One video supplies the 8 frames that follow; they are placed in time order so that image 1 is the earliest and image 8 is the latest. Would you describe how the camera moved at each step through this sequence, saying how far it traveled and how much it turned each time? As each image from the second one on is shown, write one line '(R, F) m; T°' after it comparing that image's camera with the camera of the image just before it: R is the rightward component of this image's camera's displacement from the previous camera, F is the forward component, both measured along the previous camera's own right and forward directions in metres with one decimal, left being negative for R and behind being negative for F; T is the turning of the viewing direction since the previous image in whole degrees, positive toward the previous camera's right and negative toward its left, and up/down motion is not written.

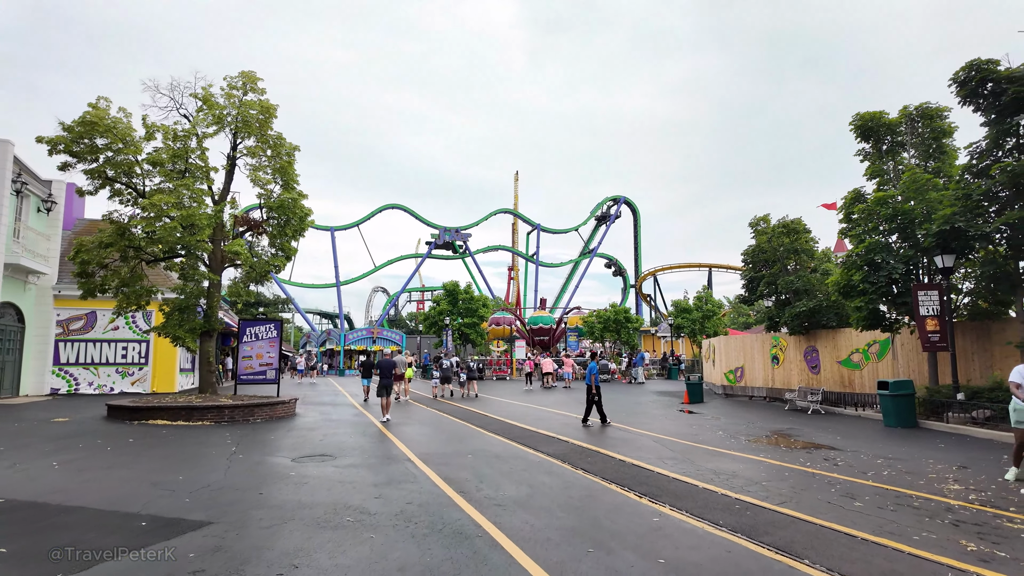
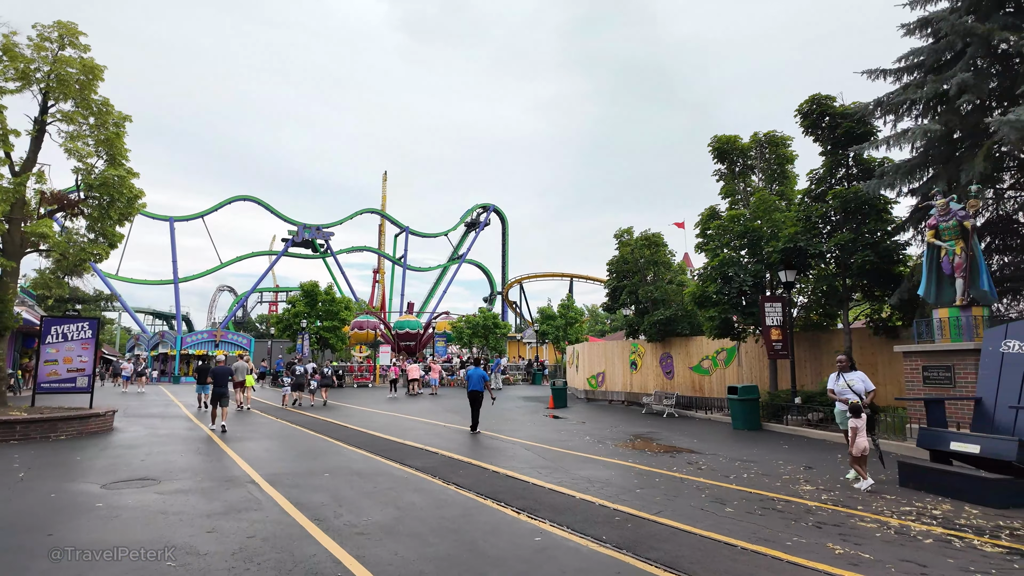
(-0.1, +0.7) m; +13°
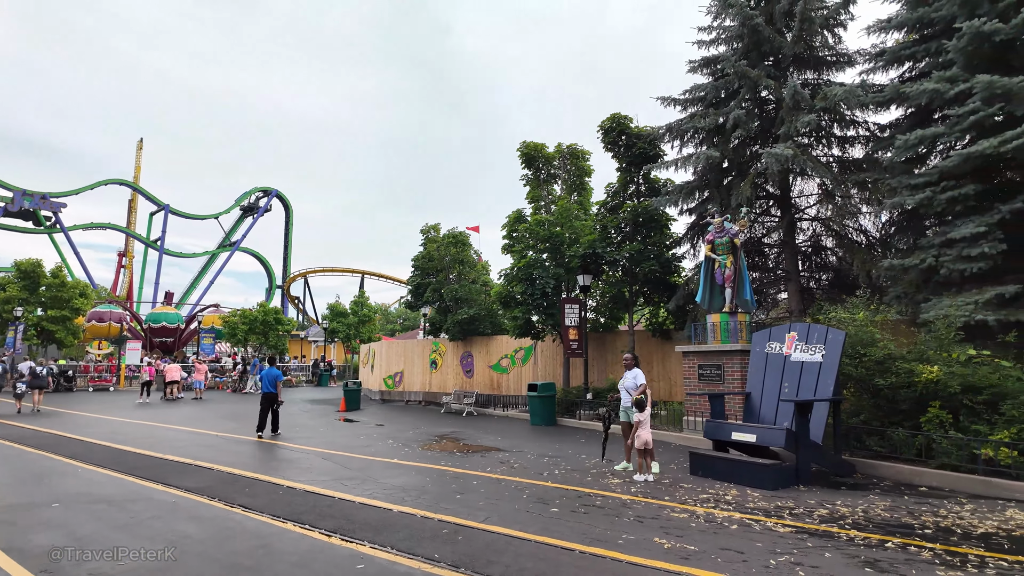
(-0.4, +0.8) m; +20°
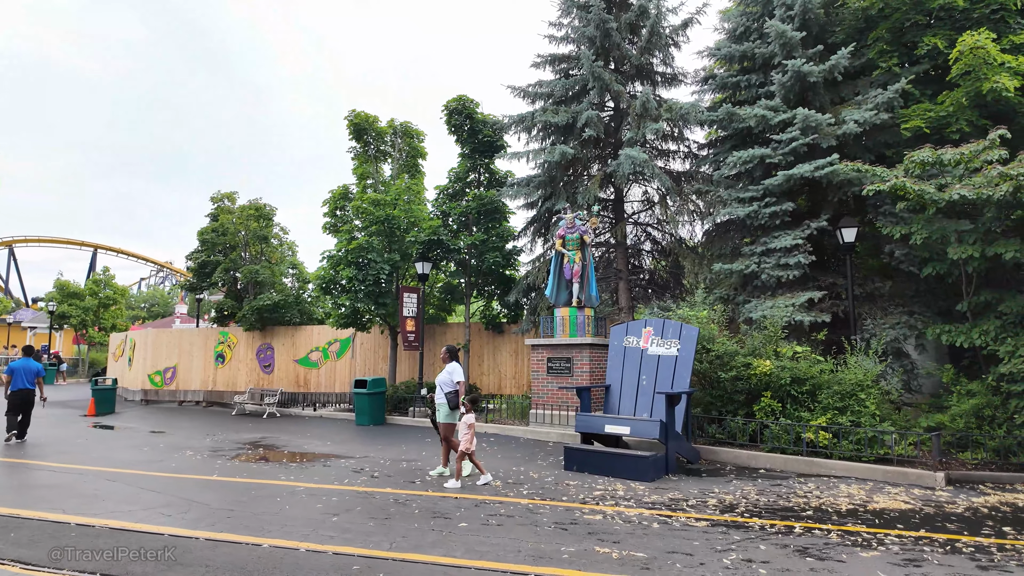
(-1.3, +1.2) m; +21°
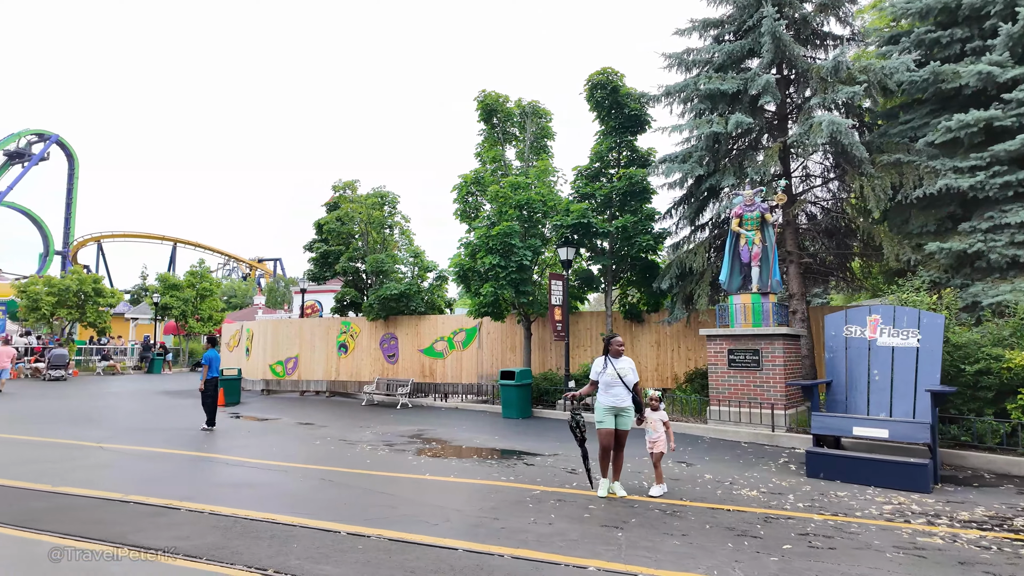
(-2.3, +0.7) m; -5°
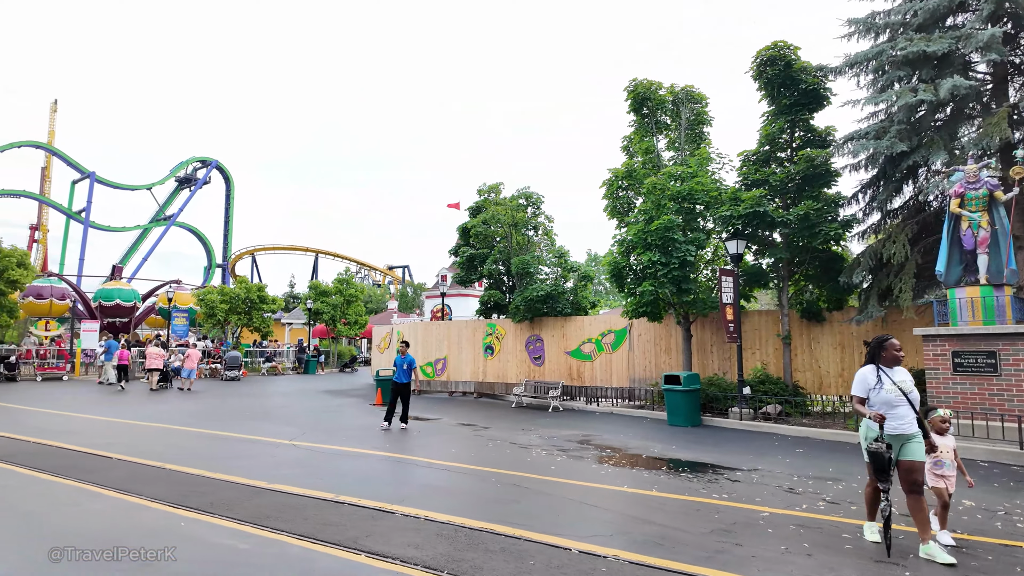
(-1.0, +0.4) m; -11°
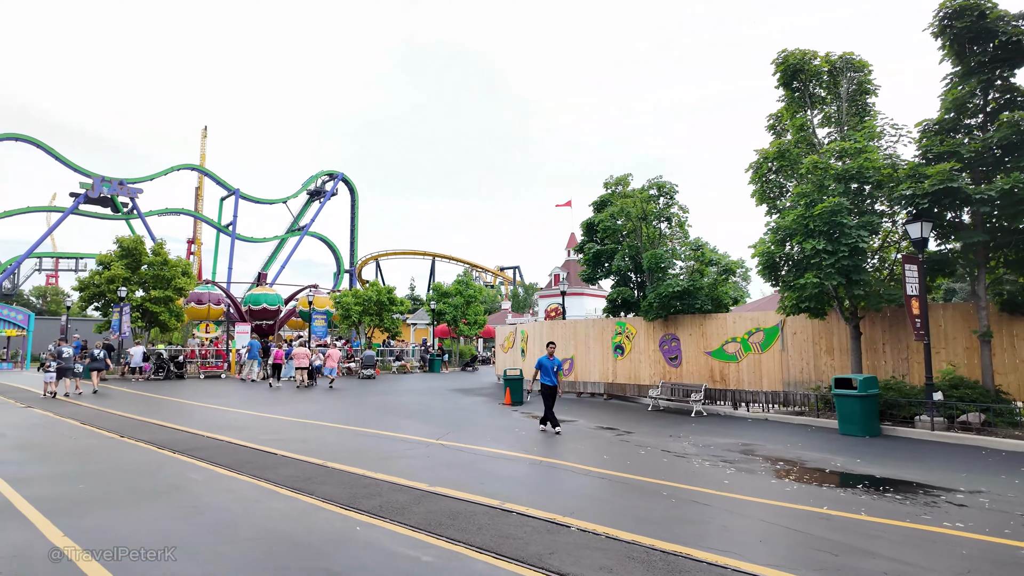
(-0.7, +0.5) m; -10°
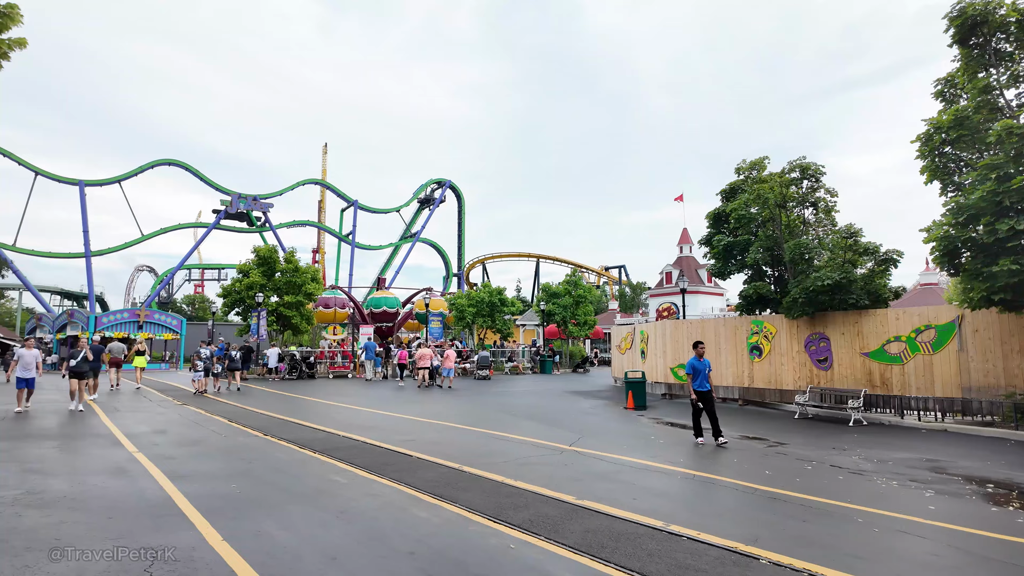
(-0.5, +0.5) m; -10°
